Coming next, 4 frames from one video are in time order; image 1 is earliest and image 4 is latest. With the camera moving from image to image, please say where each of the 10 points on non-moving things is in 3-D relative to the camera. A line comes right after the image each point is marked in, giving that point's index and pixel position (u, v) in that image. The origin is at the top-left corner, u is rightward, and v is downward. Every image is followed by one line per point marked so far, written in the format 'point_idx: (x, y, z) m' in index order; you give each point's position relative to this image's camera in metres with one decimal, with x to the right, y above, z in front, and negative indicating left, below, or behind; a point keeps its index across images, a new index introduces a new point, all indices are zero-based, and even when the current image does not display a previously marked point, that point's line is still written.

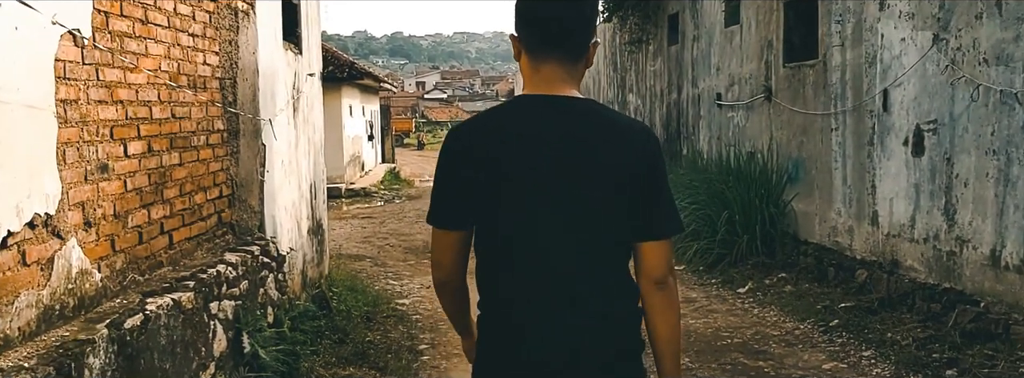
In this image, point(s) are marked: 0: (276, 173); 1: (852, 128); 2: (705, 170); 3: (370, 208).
0: (-1.4, +0.1, +5.2) m
1: (+2.7, +0.5, +6.9) m
2: (+2.1, +0.2, +9.6) m
3: (-2.6, -0.3, +16.3) m
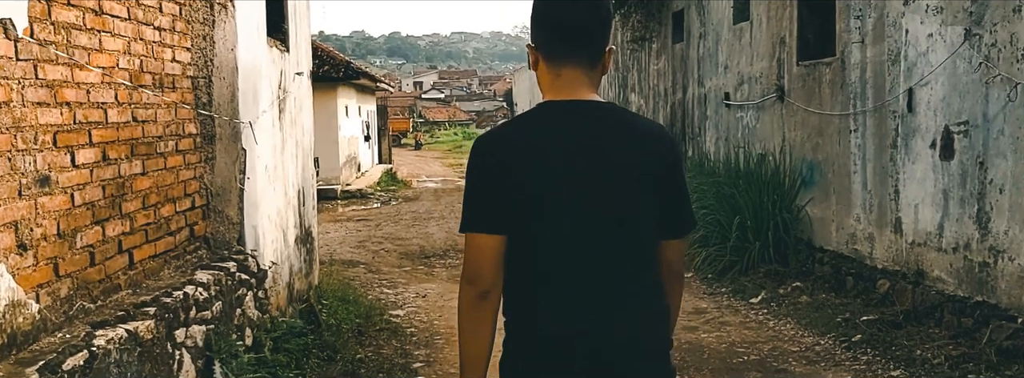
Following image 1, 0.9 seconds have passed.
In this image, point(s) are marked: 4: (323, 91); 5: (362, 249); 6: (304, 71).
0: (-1.4, +0.1, +4.8) m
1: (+2.7, +0.4, +6.6) m
2: (+2.1, +0.2, +9.2) m
3: (-2.7, -0.4, +15.9) m
4: (-3.8, +2.0, +17.5) m
5: (-2.0, -0.8, +11.3) m
6: (-1.6, +0.9, +6.5) m
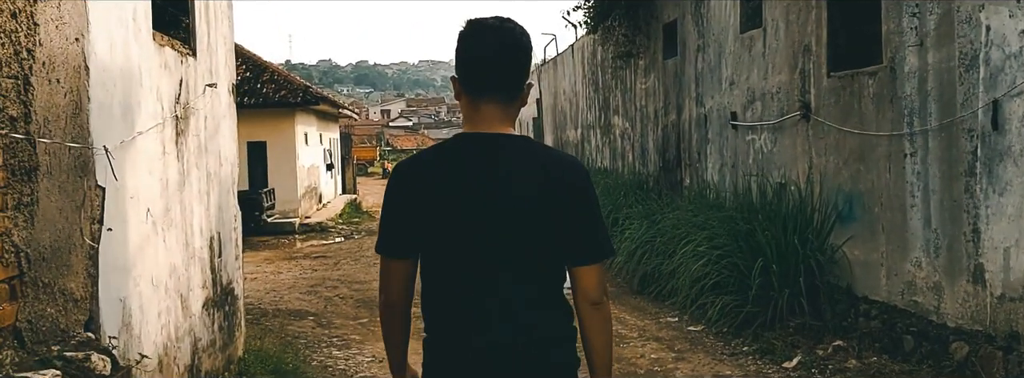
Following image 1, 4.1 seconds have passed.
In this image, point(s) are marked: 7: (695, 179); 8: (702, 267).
0: (-1.5, -0.1, +3.3) m
1: (+2.6, +0.2, +5.3) m
2: (+1.9, -0.1, +7.9) m
3: (-3.1, -0.9, +14.4) m
4: (-4.3, +1.3, +16.1) m
5: (-2.3, -1.2, +9.8) m
6: (-1.7, +0.6, +5.1) m
7: (+2.0, +0.1, +9.5) m
8: (+1.5, -0.6, +7.0) m
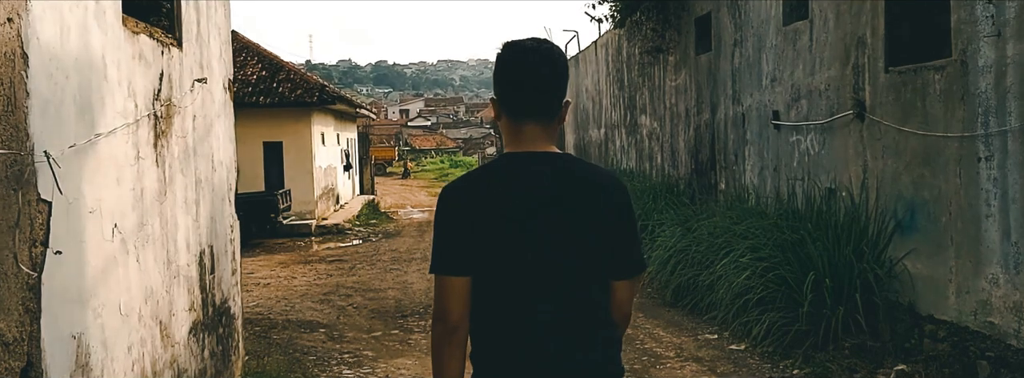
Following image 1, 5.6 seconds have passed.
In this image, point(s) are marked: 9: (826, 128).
0: (-1.4, -0.2, +2.8) m
1: (+2.7, +0.2, +4.7) m
2: (+2.1, -0.2, +7.3) m
3: (-2.8, -1.0, +13.9) m
4: (-3.9, +1.3, +15.6) m
5: (-2.0, -1.2, +9.3) m
6: (-1.6, +0.6, +4.6) m
7: (+2.2, +0.1, +8.9) m
8: (+1.7, -0.7, +6.4) m
9: (+2.4, +0.5, +6.7) m
